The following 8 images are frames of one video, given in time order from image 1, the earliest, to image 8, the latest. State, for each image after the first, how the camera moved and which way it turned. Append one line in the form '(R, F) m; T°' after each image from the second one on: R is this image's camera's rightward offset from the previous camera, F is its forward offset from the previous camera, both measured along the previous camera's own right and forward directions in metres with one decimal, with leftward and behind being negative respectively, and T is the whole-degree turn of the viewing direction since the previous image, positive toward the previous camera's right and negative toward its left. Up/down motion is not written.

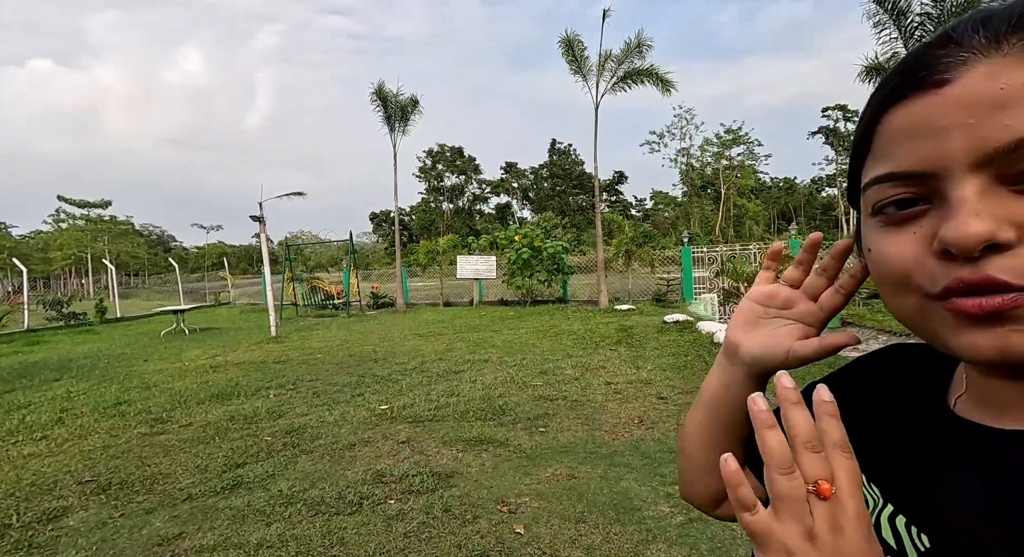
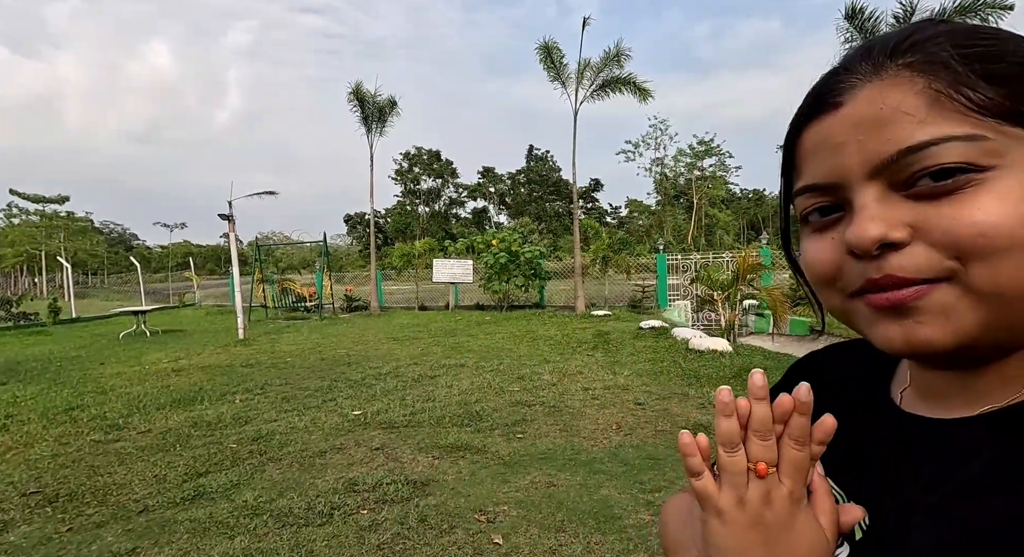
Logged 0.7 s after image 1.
(0.0, +0.1) m; +3°
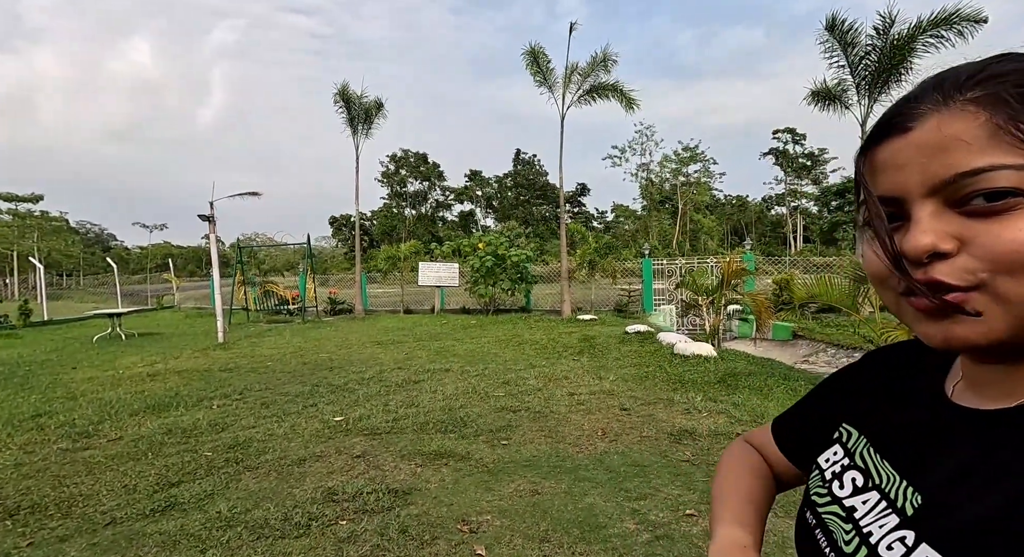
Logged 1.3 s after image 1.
(0.0, +0.1) m; +1°
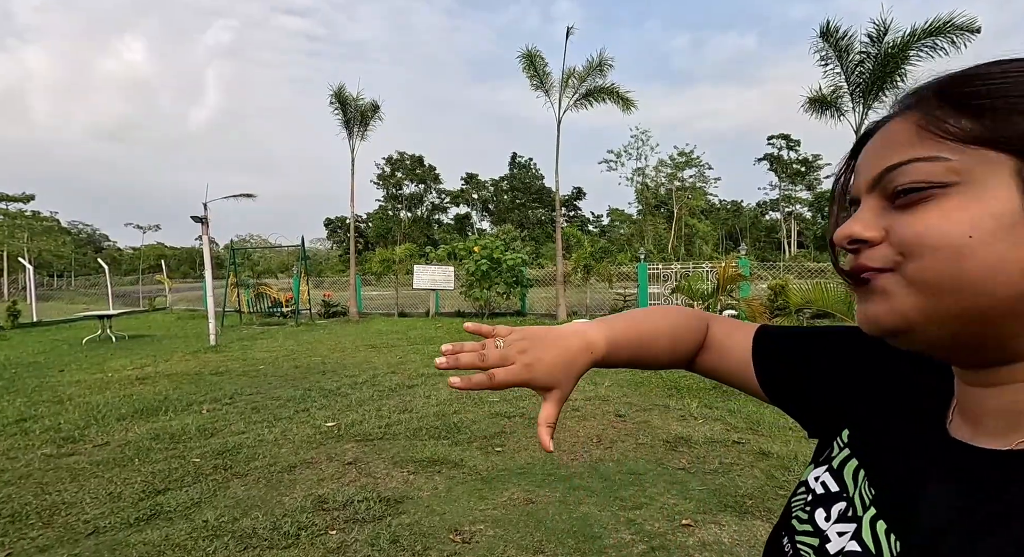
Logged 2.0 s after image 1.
(0.0, 0.0) m; 0°
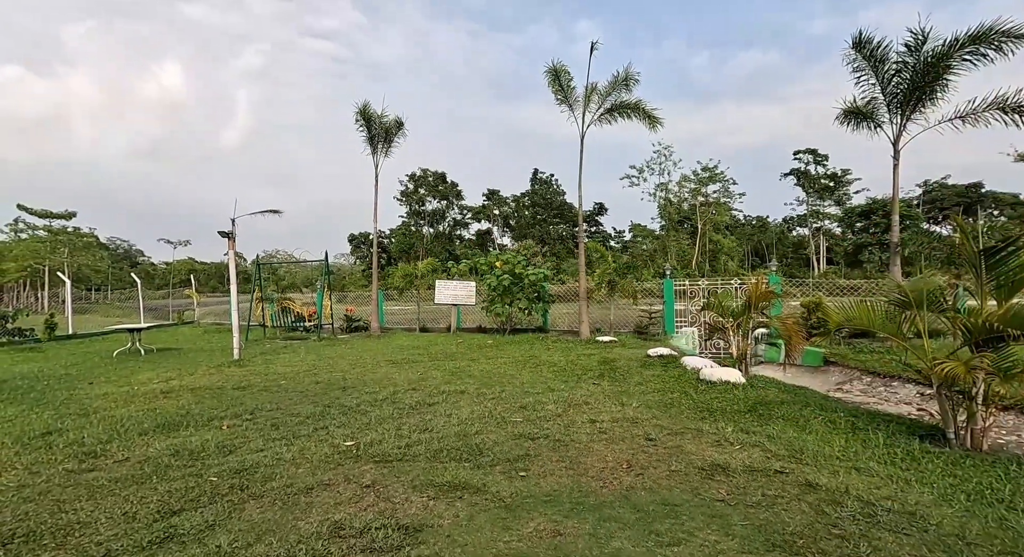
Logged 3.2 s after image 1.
(0.0, +0.1) m; -2°
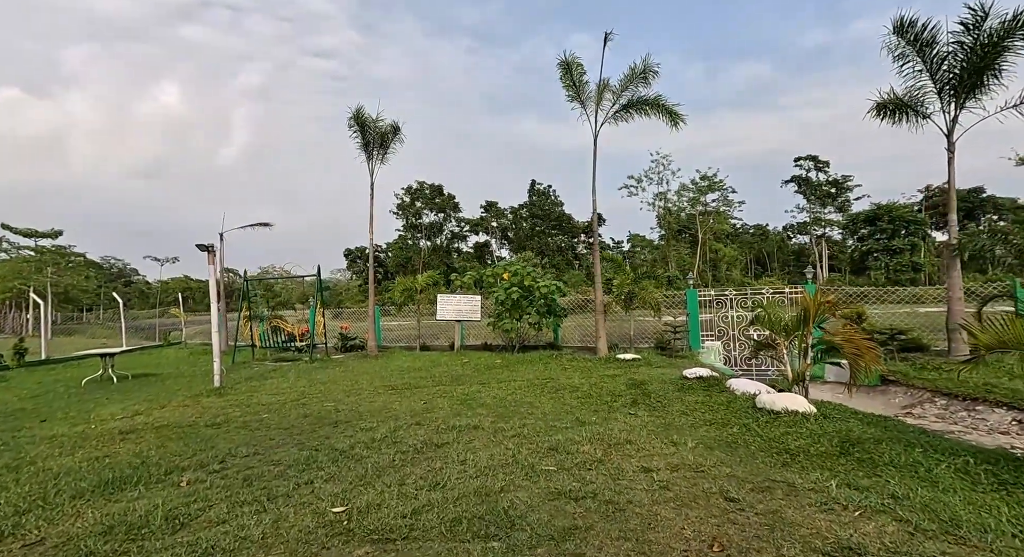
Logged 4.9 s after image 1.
(-0.2, +0.8) m; 0°
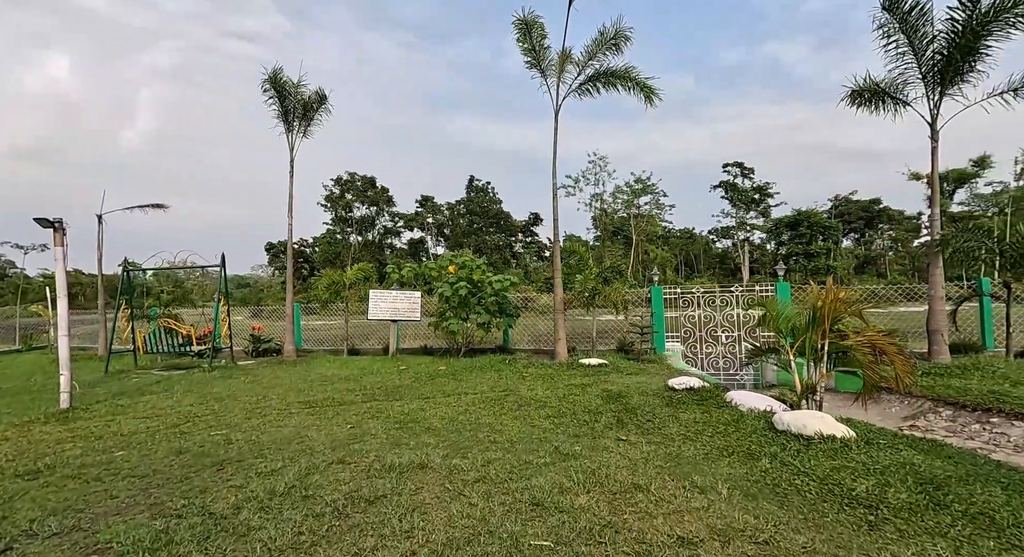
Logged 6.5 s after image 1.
(-0.2, +1.2) m; +7°
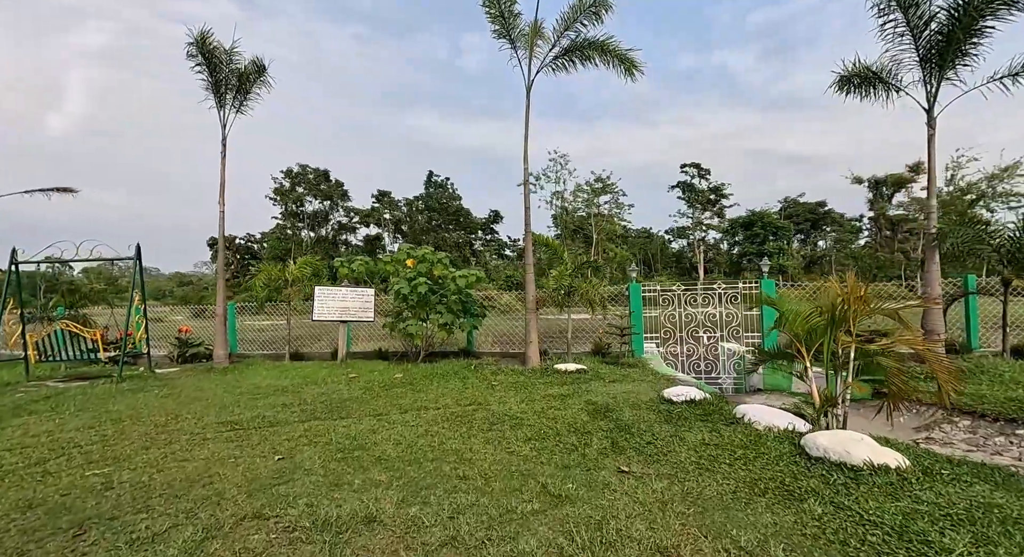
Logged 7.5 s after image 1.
(-0.1, +0.8) m; +4°
